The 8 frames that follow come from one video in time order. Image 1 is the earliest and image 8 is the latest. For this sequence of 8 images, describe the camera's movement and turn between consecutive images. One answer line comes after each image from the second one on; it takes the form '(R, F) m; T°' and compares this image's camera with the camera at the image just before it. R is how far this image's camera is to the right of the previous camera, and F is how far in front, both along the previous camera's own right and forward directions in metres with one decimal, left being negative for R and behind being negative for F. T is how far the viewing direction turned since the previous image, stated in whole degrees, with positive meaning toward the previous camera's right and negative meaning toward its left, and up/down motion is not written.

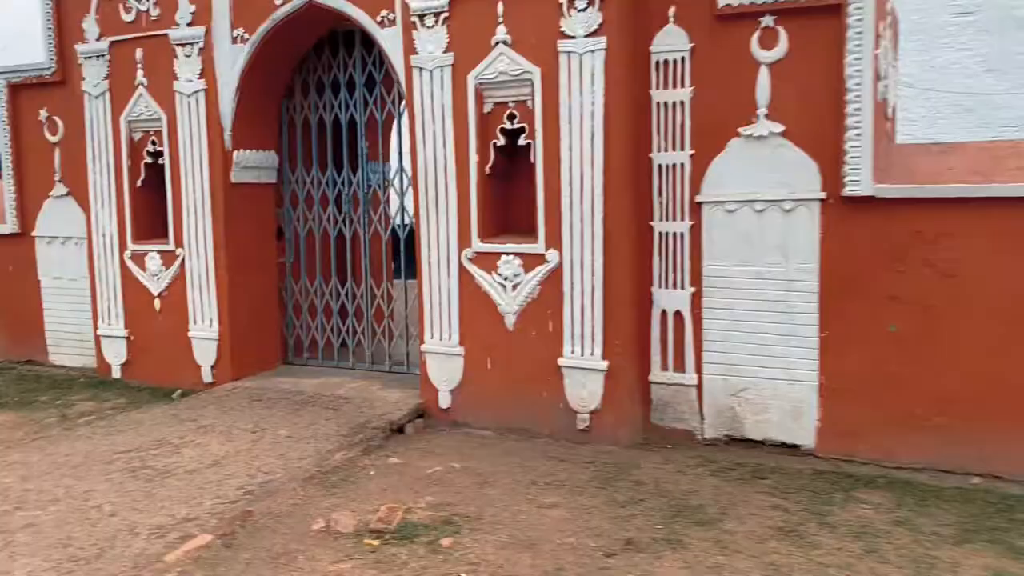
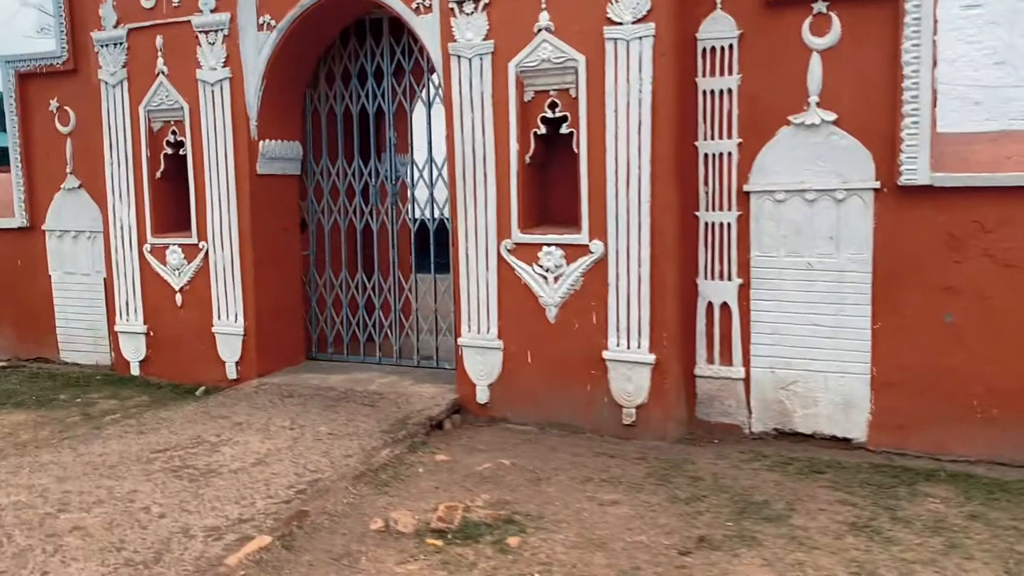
(-0.3, +0.1) m; +1°
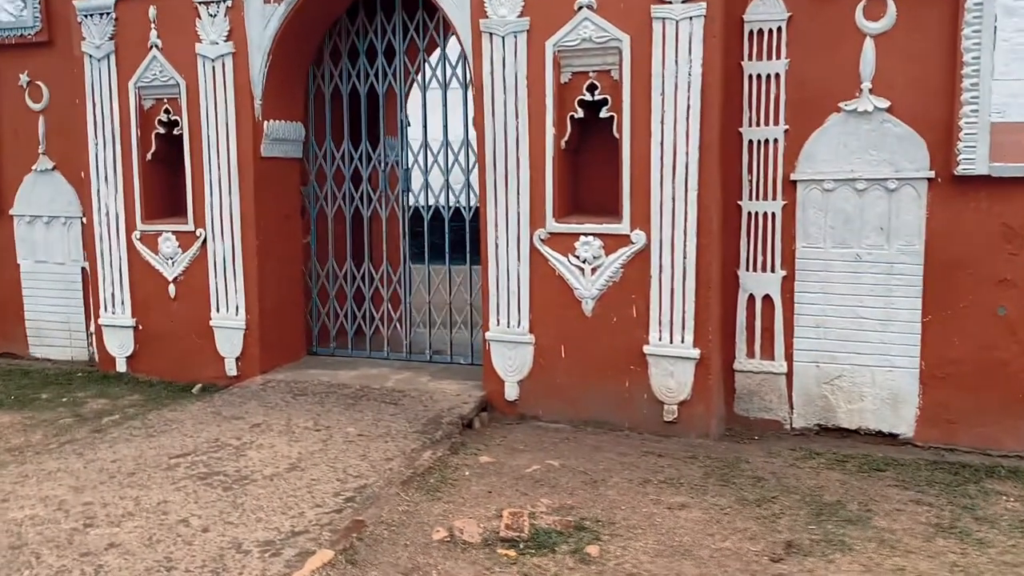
(-0.5, +0.3) m; +4°
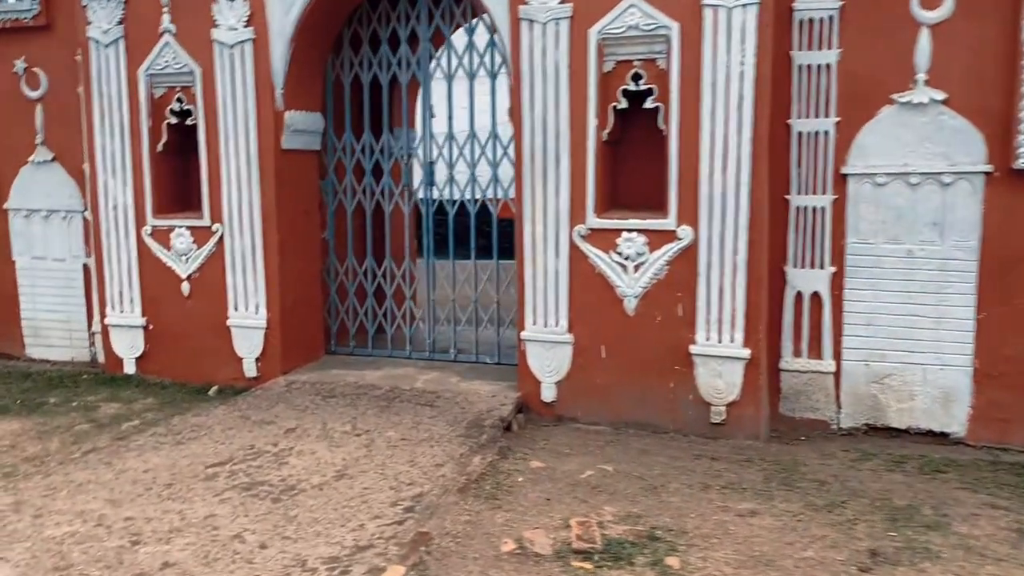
(-0.4, +0.2) m; +2°
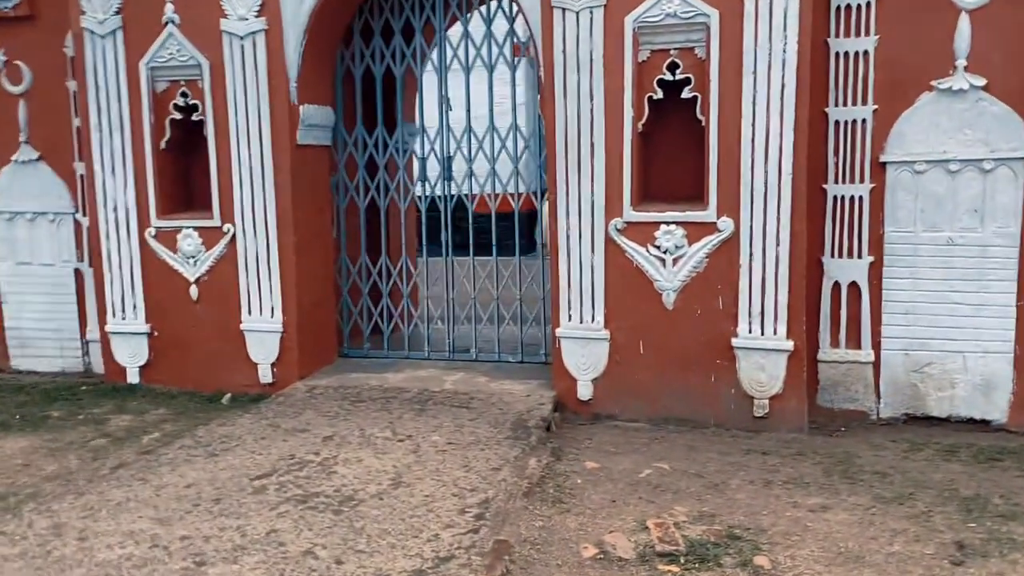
(-0.5, +0.2) m; +3°
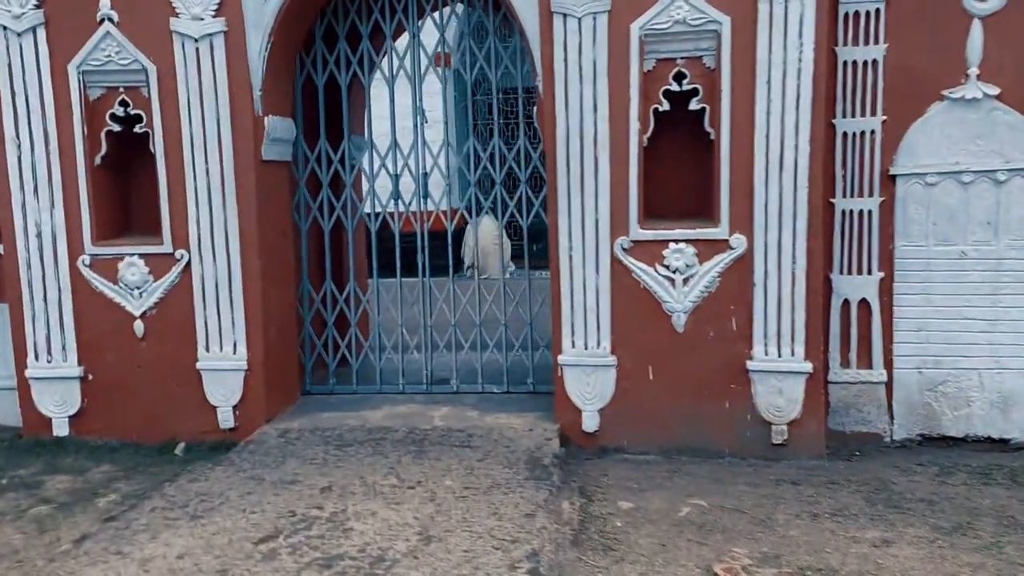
(-0.6, +0.4) m; +7°
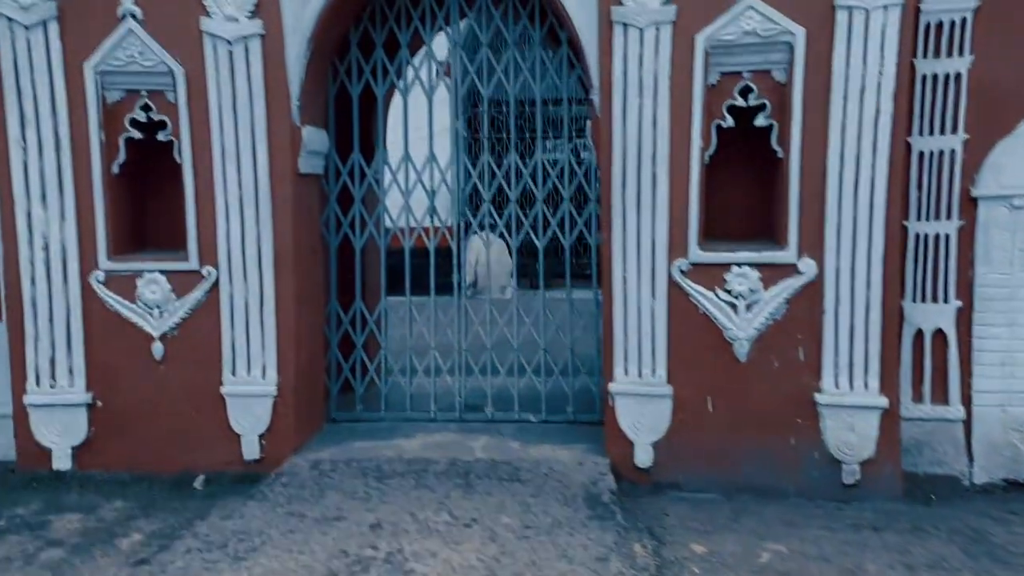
(-0.3, +0.3) m; +1°
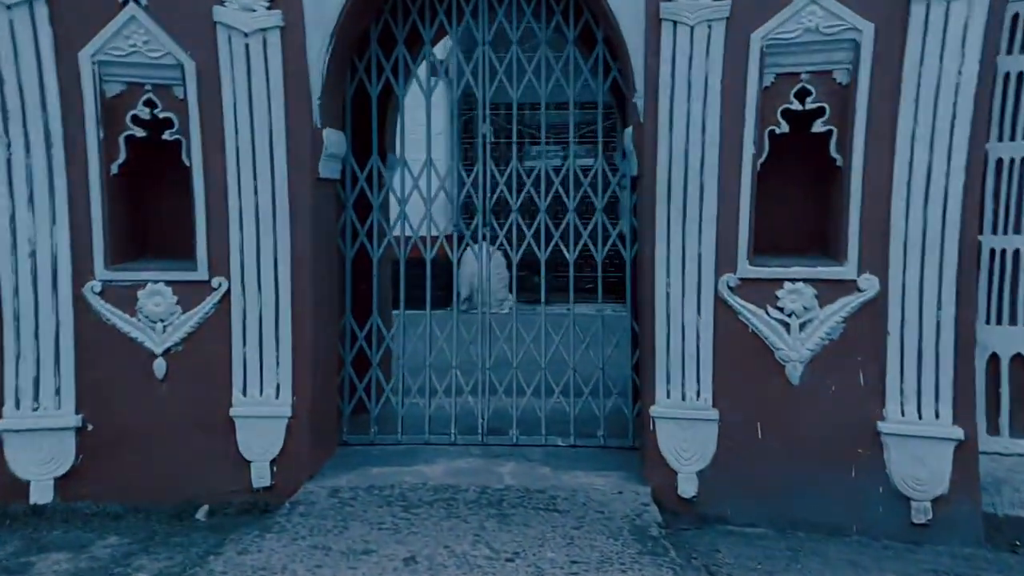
(-0.2, +0.3) m; +1°
